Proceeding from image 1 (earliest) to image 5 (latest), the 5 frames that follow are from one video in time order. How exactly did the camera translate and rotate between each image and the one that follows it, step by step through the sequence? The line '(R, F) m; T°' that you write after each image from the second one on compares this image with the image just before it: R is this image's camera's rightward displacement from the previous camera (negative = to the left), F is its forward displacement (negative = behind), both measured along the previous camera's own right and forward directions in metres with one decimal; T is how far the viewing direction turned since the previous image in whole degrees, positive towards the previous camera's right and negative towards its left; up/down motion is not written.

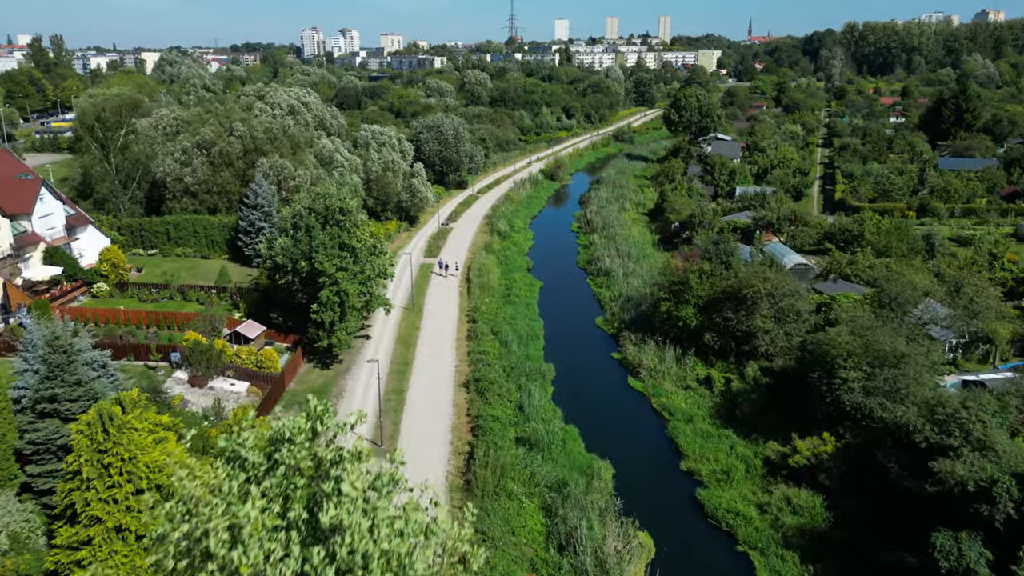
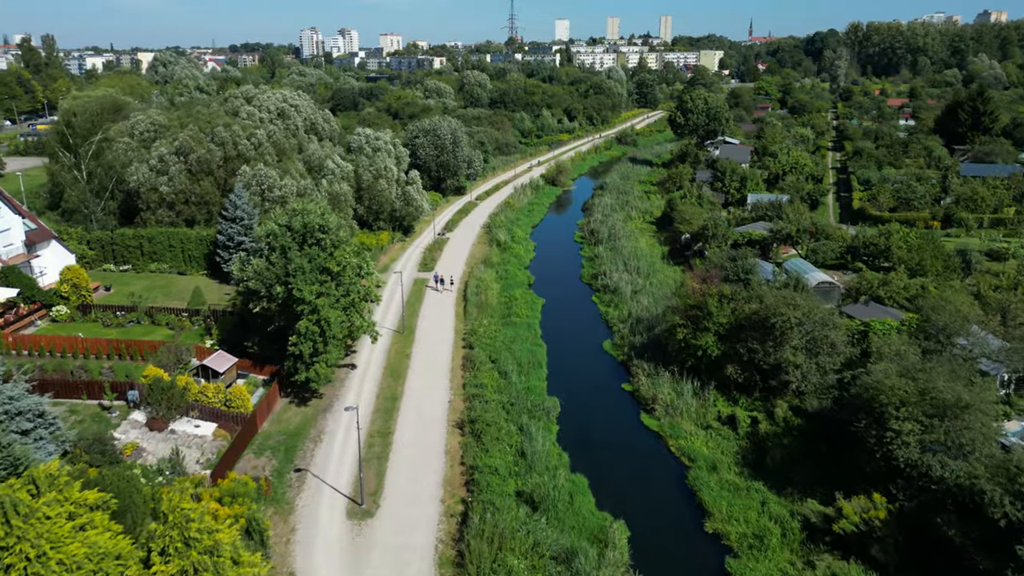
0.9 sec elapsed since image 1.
(0.0, +2.6) m; 0°
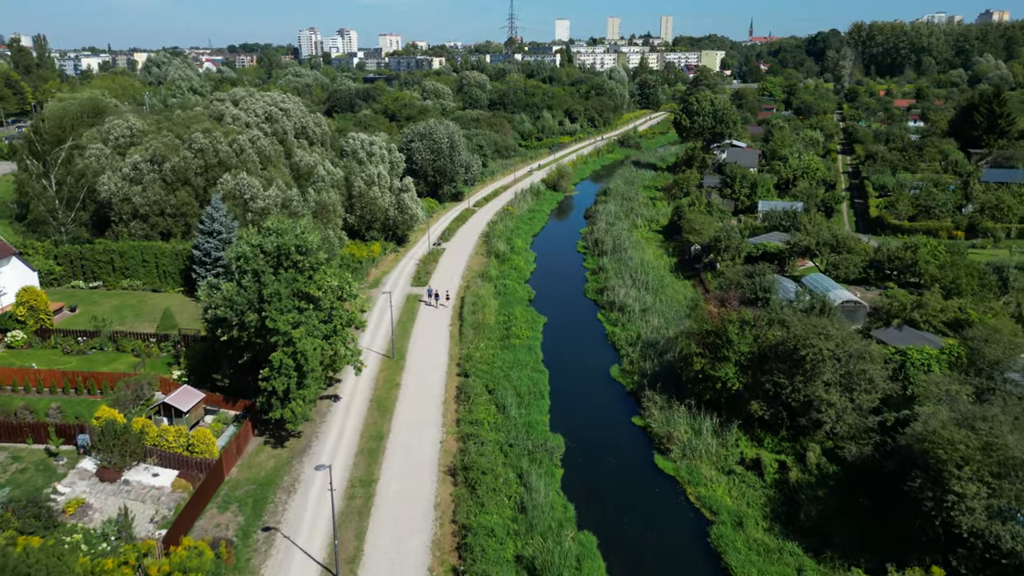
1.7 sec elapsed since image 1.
(0.0, +2.4) m; 0°
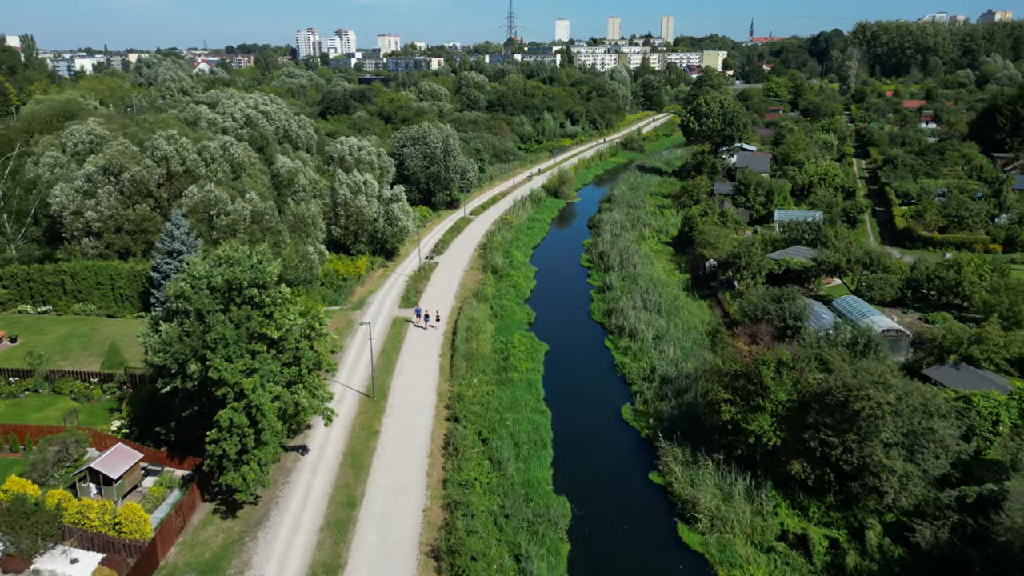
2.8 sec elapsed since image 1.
(+0.1, +3.3) m; 0°
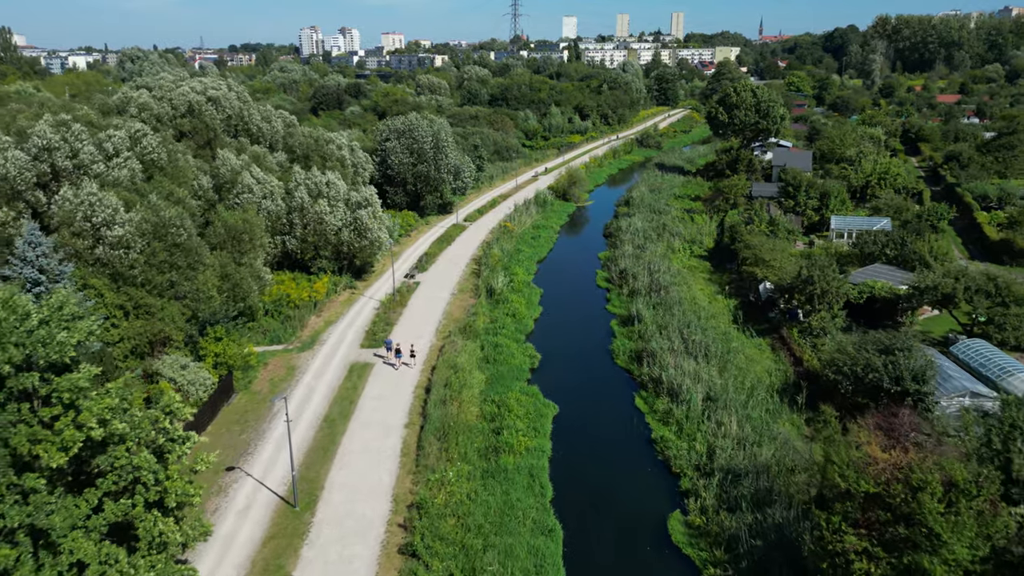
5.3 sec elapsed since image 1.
(+0.3, +7.9) m; -1°
